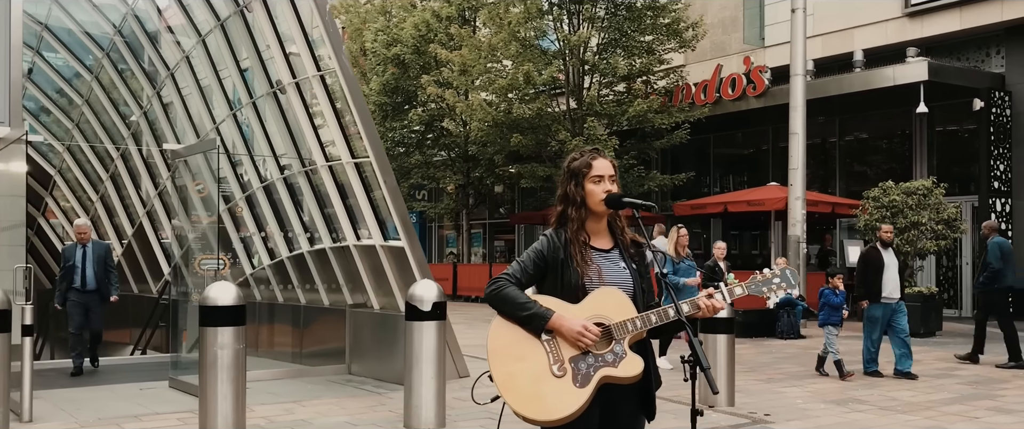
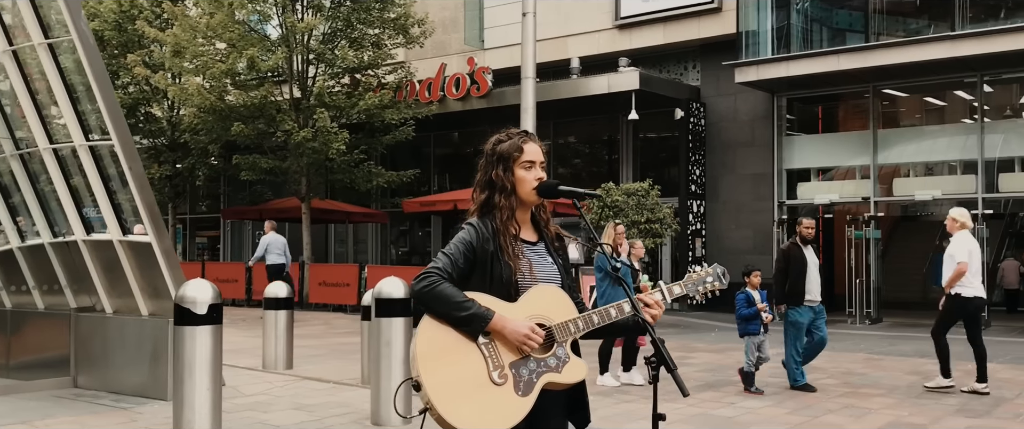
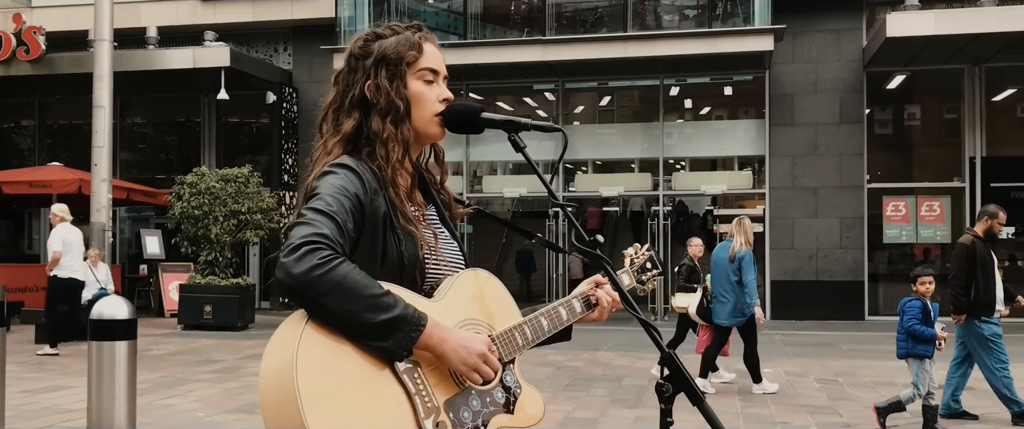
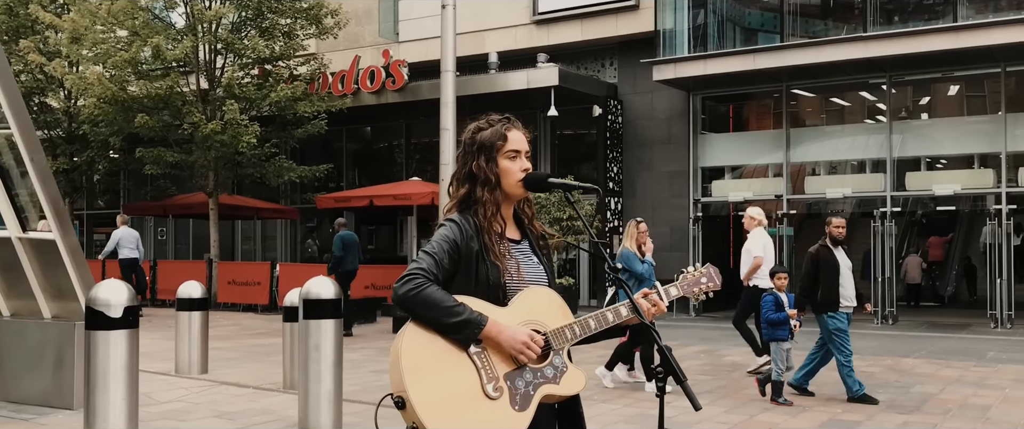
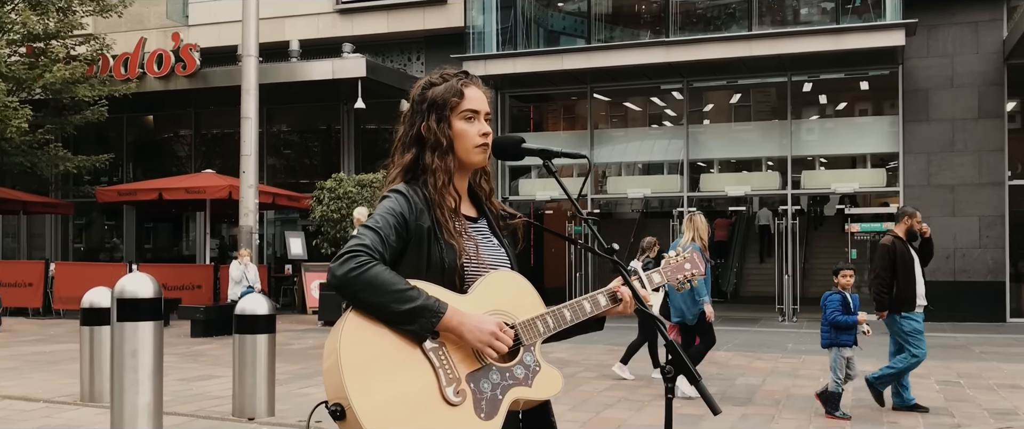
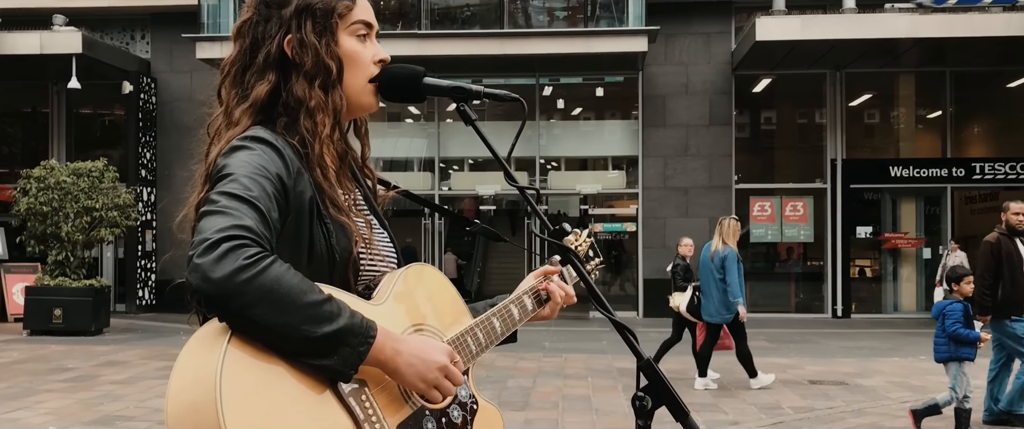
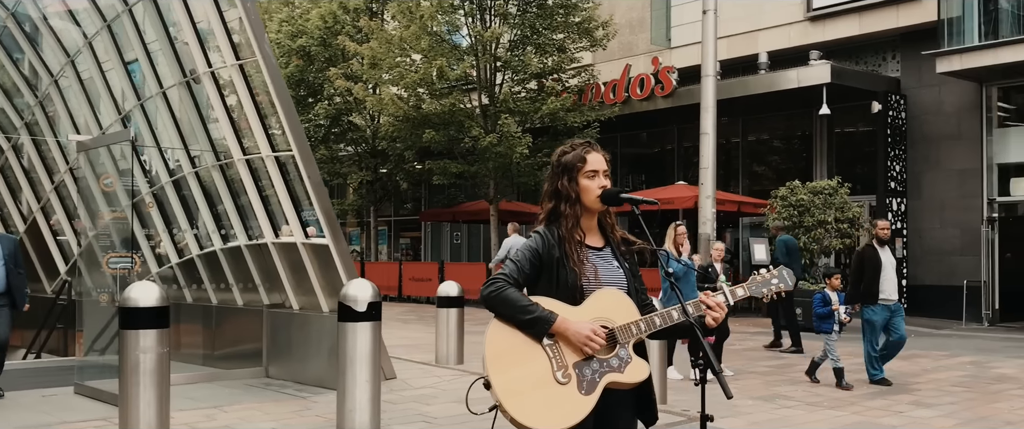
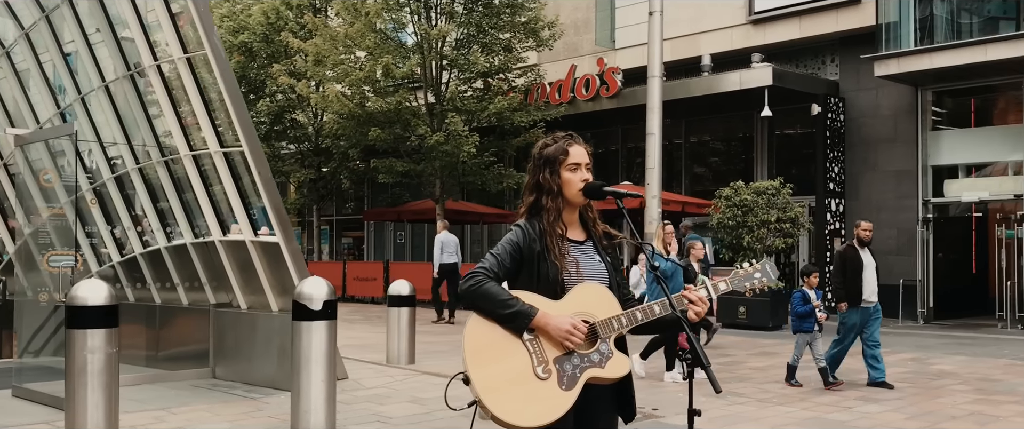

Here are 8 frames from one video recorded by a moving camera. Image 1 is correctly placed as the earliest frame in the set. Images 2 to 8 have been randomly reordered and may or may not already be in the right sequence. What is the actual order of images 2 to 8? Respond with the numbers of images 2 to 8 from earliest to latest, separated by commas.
7, 8, 2, 4, 5, 3, 6
